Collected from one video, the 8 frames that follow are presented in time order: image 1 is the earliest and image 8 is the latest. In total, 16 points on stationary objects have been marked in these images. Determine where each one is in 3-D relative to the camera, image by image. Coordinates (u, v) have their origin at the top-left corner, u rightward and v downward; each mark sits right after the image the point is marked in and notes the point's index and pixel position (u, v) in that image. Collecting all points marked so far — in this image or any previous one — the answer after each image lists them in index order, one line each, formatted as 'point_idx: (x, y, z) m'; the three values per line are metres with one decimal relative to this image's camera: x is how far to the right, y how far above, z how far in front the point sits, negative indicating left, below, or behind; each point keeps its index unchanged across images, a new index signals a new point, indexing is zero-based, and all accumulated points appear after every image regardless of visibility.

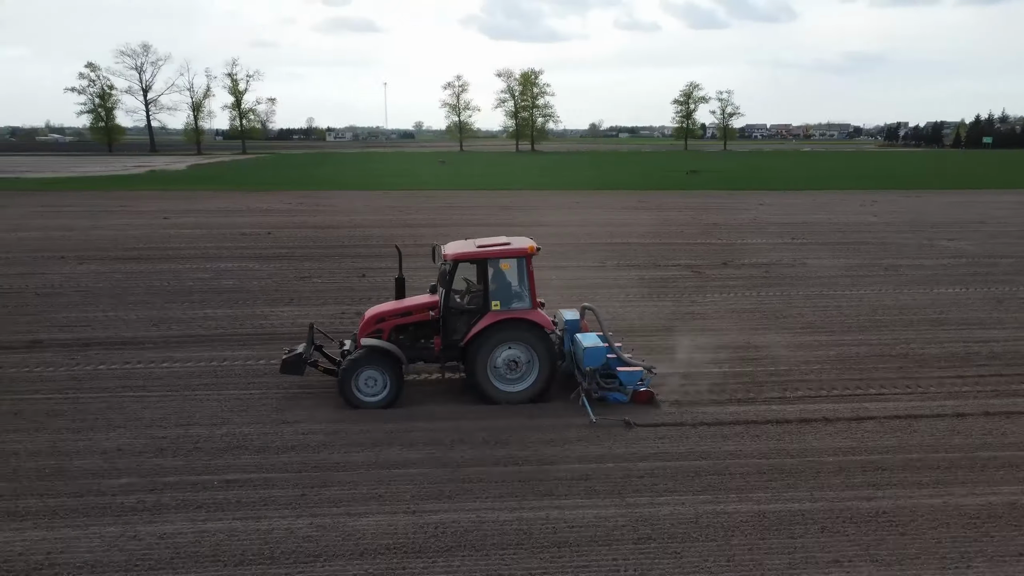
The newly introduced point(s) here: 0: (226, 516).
0: (-1.9, -1.5, +5.3) m
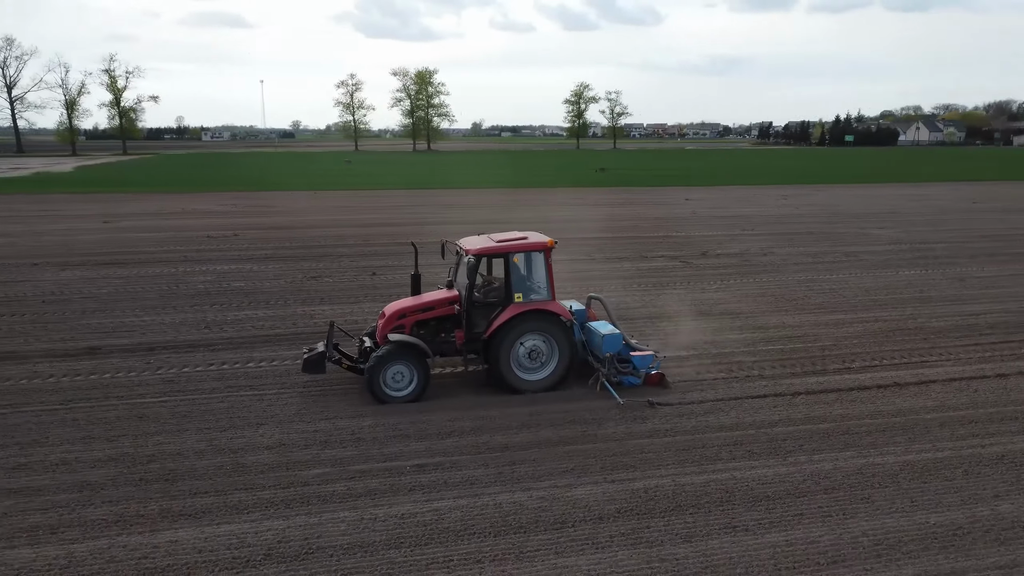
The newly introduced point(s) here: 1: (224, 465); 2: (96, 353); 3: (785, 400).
0: (-0.4, -1.4, +5.6) m
1: (-2.2, -1.3, +6.0) m
2: (-4.7, -0.7, +8.9) m
3: (+2.6, -1.1, +7.6) m
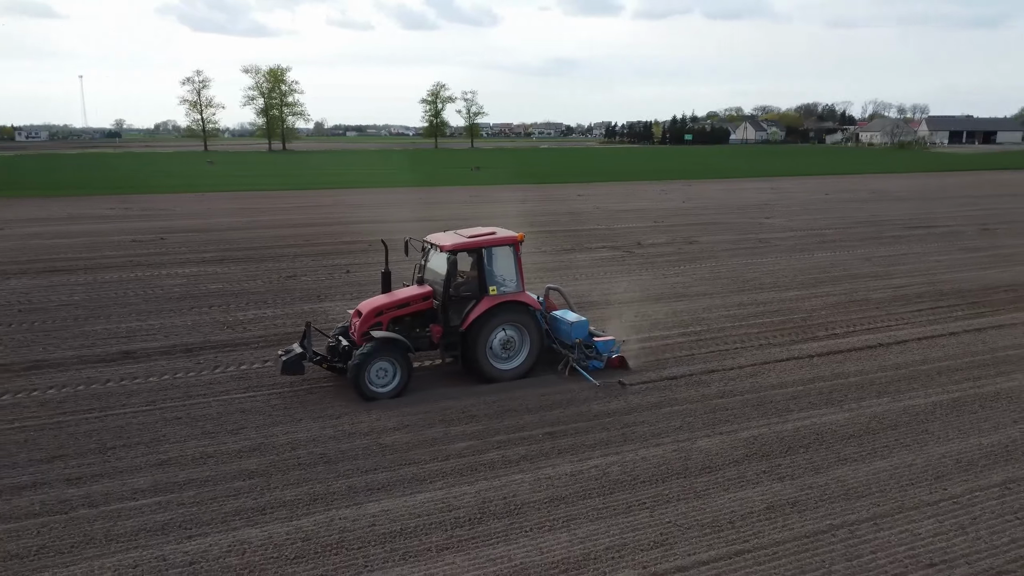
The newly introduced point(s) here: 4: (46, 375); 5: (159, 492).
0: (+0.7, -1.3, +6.2) m
1: (-1.1, -1.3, +6.3) m
2: (-4.2, -0.8, +8.7) m
3: (+3.3, -0.8, +8.8) m
4: (-4.8, -0.9, +8.0) m
5: (-2.5, -1.4, +5.5) m
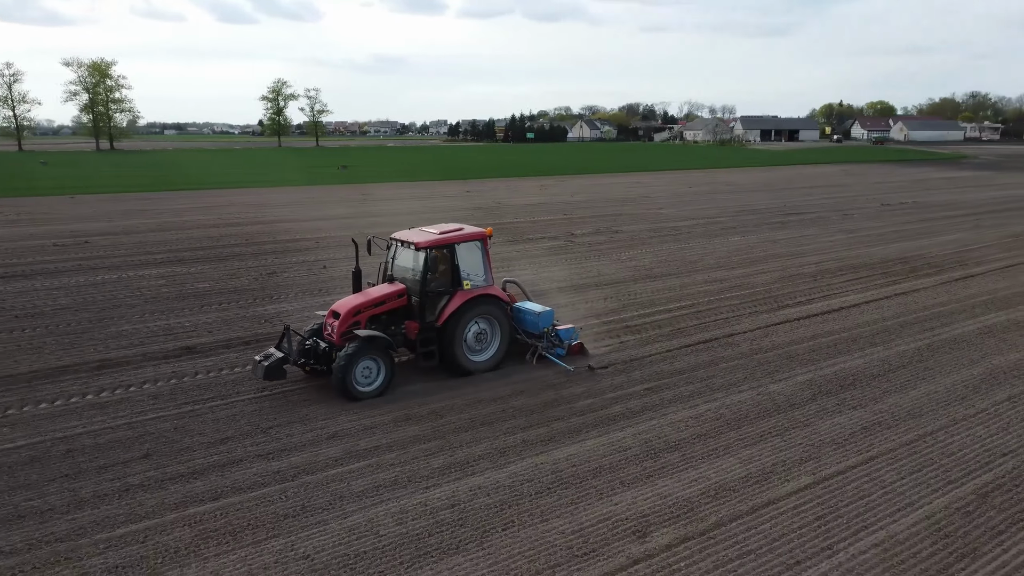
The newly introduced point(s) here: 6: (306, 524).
0: (+1.7, -1.0, +7.4) m
1: (-0.1, -1.1, +7.1) m
2: (-3.5, -0.7, +8.8) m
3: (+3.7, -0.5, +10.4) m
4: (-3.9, -0.9, +8.0) m
5: (-1.2, -1.3, +6.0) m
6: (-1.3, -1.5, +5.0) m
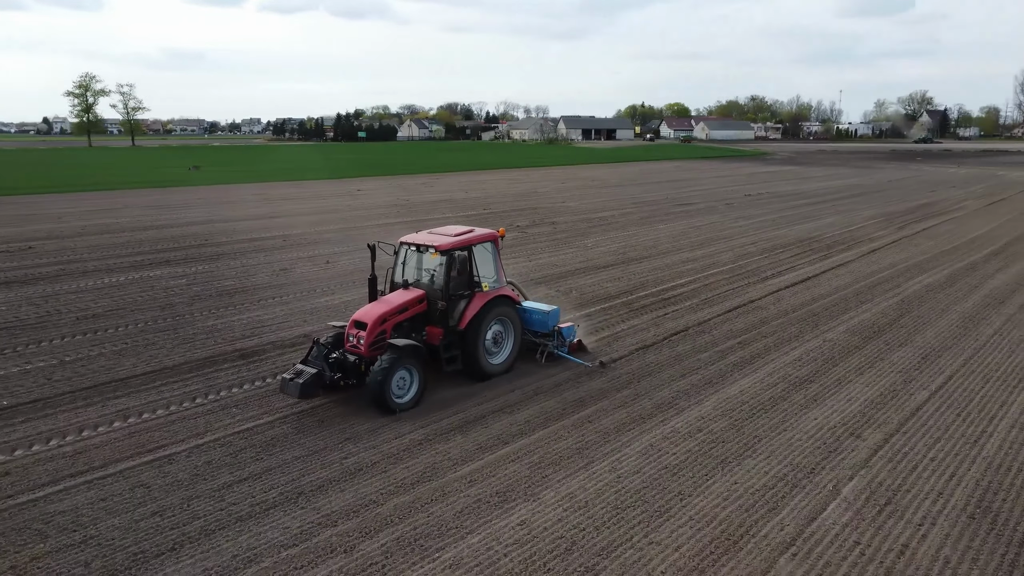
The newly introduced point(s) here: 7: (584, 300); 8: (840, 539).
0: (+3.1, -0.7, +9.0) m
1: (+1.4, -0.8, +8.4) m
2: (-2.3, -0.6, +9.2) m
3: (+4.4, 0.0, +12.4) m
4: (-2.5, -0.8, +8.4) m
5: (+0.6, -1.1, +7.1) m
6: (+0.7, -1.3, +6.1) m
7: (+1.1, -0.1, +11.9) m
8: (+2.0, -1.5, +4.8) m
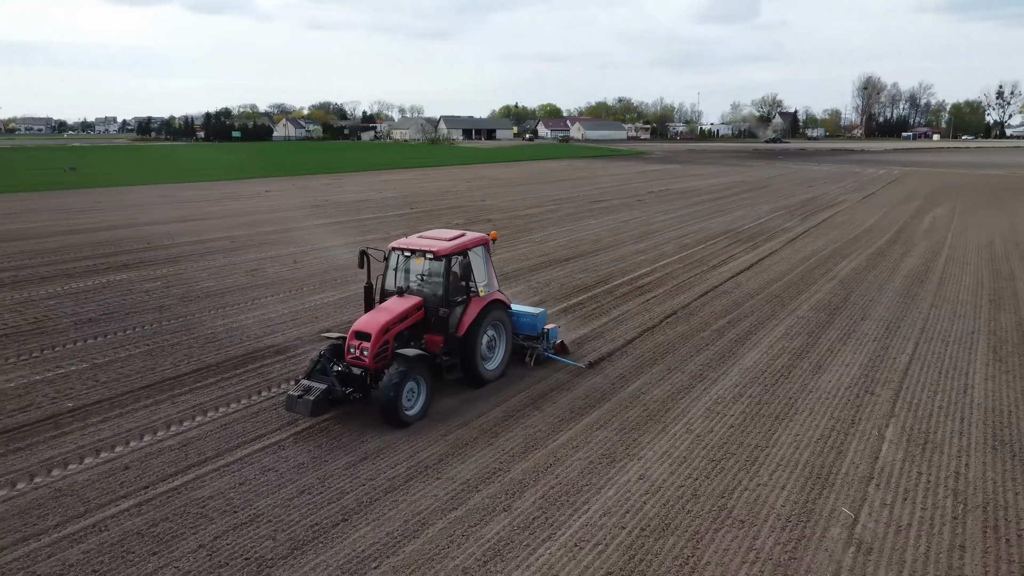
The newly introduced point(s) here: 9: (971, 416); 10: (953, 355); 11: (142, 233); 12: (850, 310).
0: (+3.3, -0.5, +10.1) m
1: (+1.7, -0.7, +9.2) m
2: (-2.1, -0.5, +9.5) m
3: (+4.0, +0.2, +13.7) m
4: (-2.2, -0.7, +8.6) m
5: (+1.1, -0.9, +7.8) m
6: (+1.4, -1.1, +6.8) m
7: (+0.8, 0.0, +12.7) m
8: (+2.9, -1.3, +5.7) m
9: (+4.0, -1.1, +6.9) m
10: (+4.9, -0.7, +8.8) m
11: (-8.6, +1.2, +18.2) m
12: (+4.7, -0.3, +11.0) m
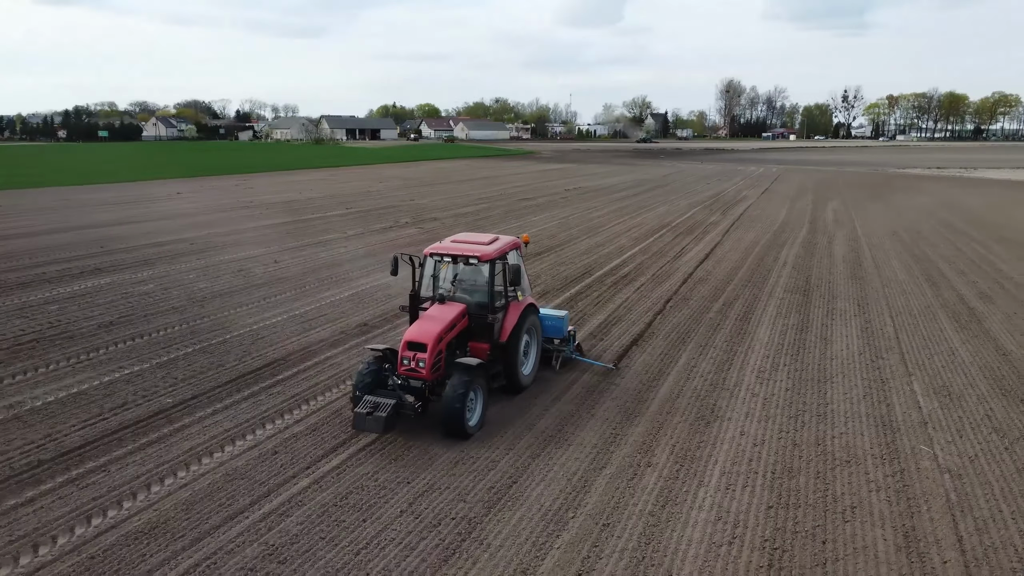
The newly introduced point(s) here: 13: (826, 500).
0: (+3.5, -0.3, +11.2) m
1: (+2.1, -0.5, +10.1) m
2: (-1.7, -0.5, +9.8) m
3: (+3.7, +0.4, +14.9) m
4: (-1.7, -0.7, +8.9) m
5: (+1.7, -0.8, +8.6) m
6: (+2.2, -0.9, +7.7) m
7: (+0.7, +0.2, +13.4) m
8: (+3.8, -1.1, +6.9) m
9: (+4.7, -0.9, +8.1) m
10: (+5.4, -0.5, +10.2) m
11: (-9.5, +1.1, +17.5) m
12: (+4.8, -0.1, +12.4) m
13: (+2.1, -1.4, +5.3) m
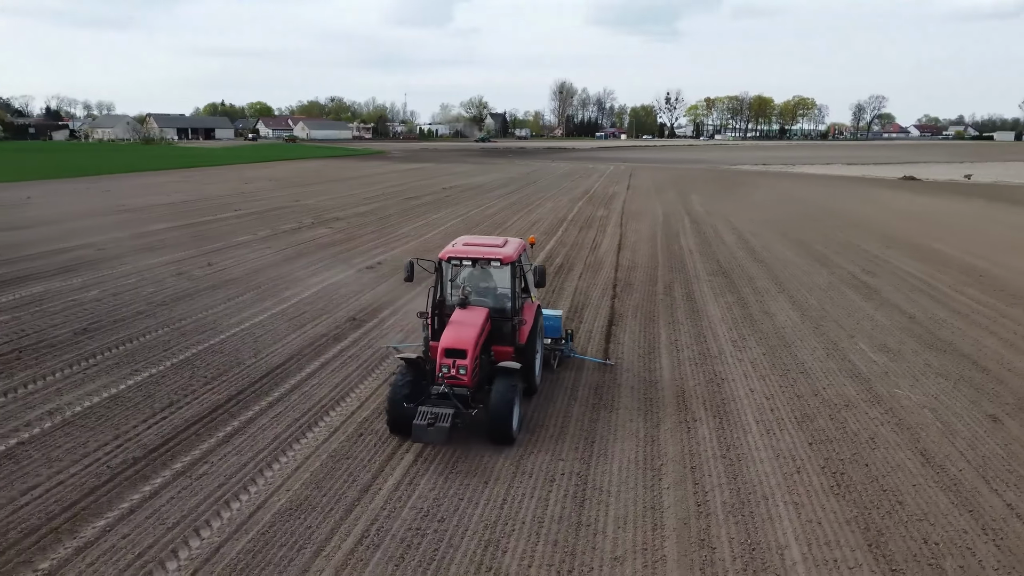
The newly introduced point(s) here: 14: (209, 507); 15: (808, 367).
0: (+2.9, 0.0, +12.5) m
1: (+1.8, -0.3, +11.2) m
2: (-1.9, -0.4, +10.1) m
3: (+2.3, +0.7, +16.1) m
4: (-1.7, -0.6, +9.2) m
5: (+1.7, -0.6, +9.6) m
6: (+2.3, -0.7, +8.8) m
7: (-0.3, +0.3, +14.1) m
8: (+4.1, -0.8, +8.3) m
9: (+4.7, -0.6, +9.7) m
10: (+4.9, -0.1, +11.9) m
11: (-11.1, +0.8, +16.1) m
12: (+4.0, +0.2, +13.9) m
13: (+2.7, -1.2, +6.4) m
14: (-2.0, -1.4, +5.1) m
15: (+3.1, -0.8, +8.3) m
